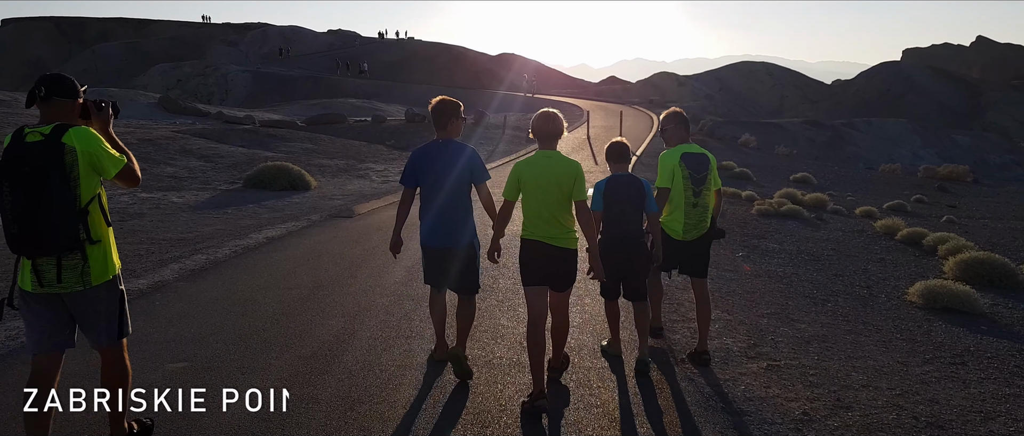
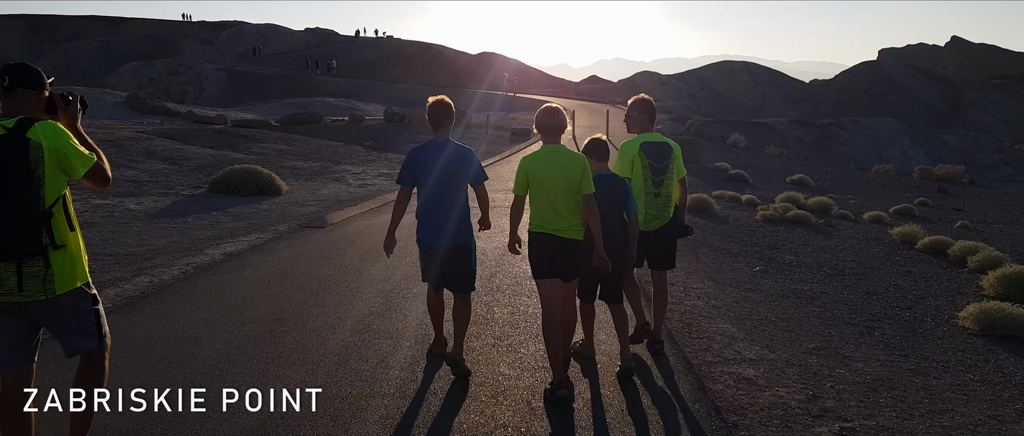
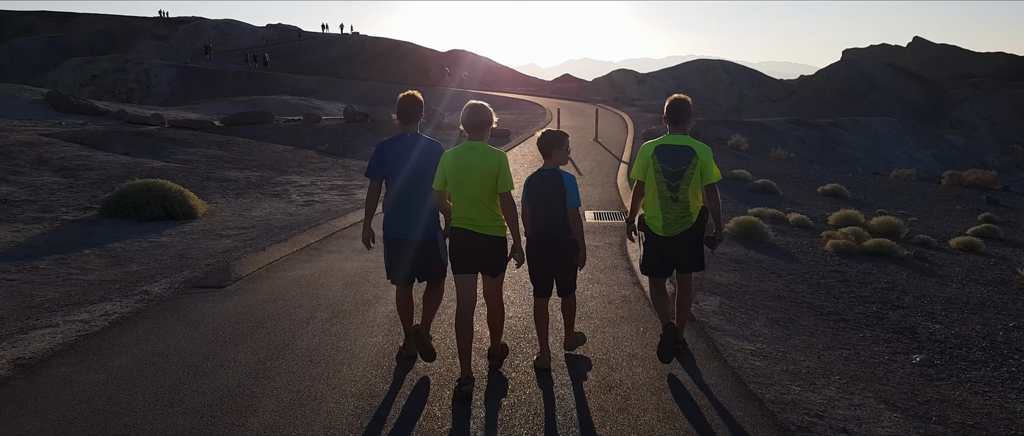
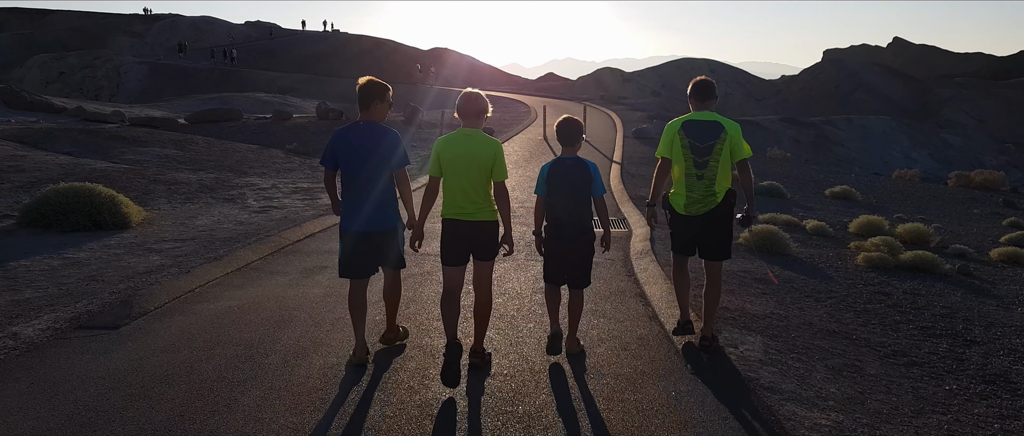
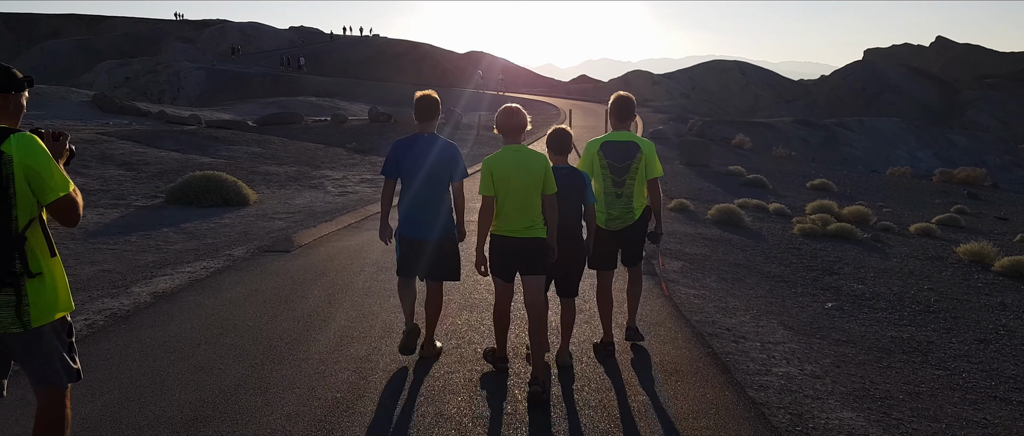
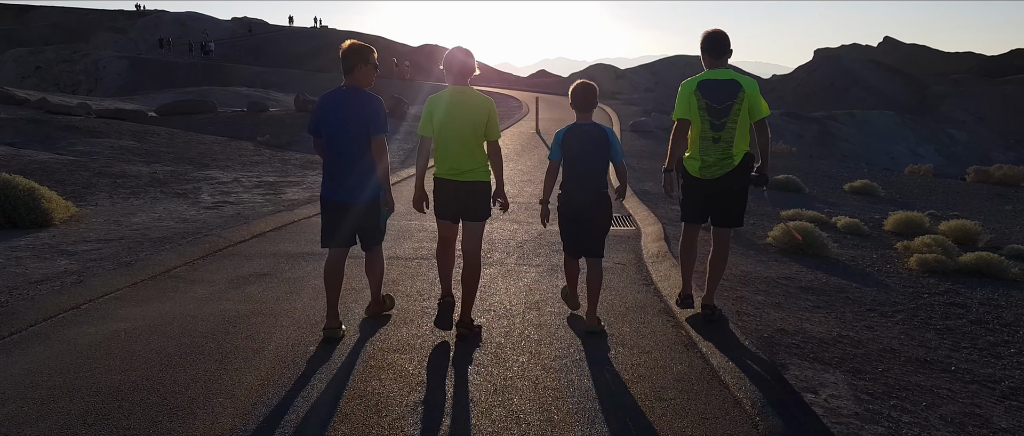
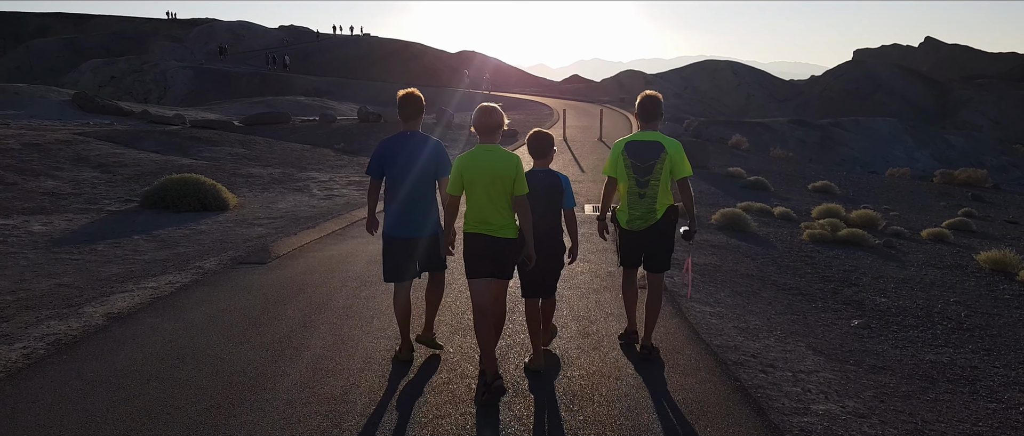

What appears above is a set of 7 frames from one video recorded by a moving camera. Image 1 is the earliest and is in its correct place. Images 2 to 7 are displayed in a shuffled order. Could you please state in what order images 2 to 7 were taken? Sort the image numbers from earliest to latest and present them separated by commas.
2, 5, 7, 3, 4, 6
